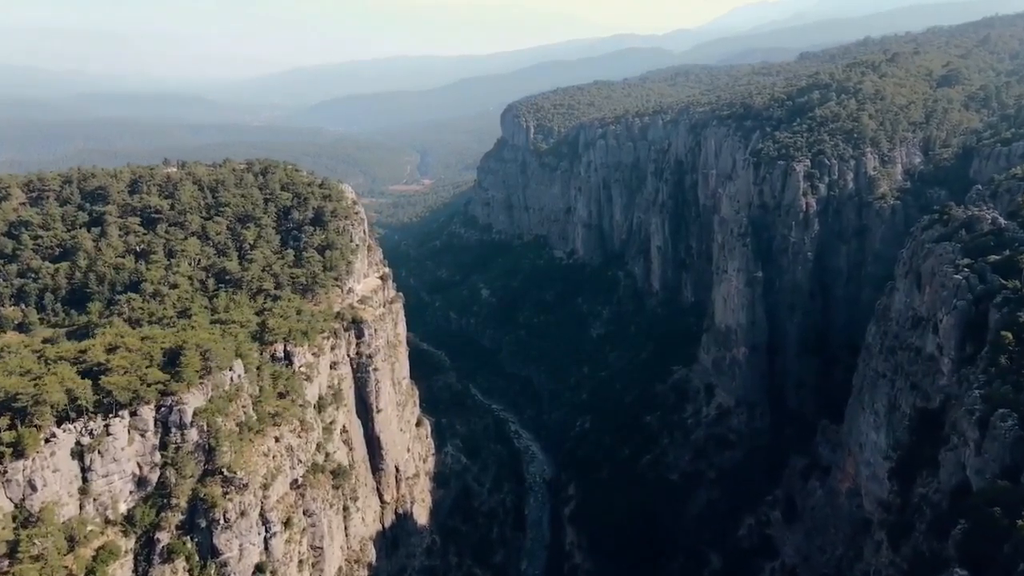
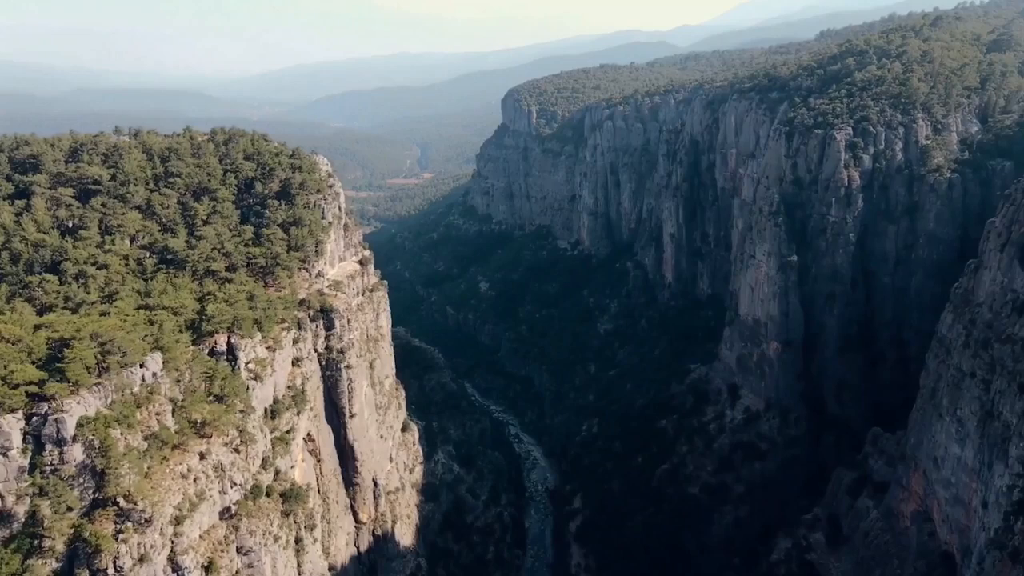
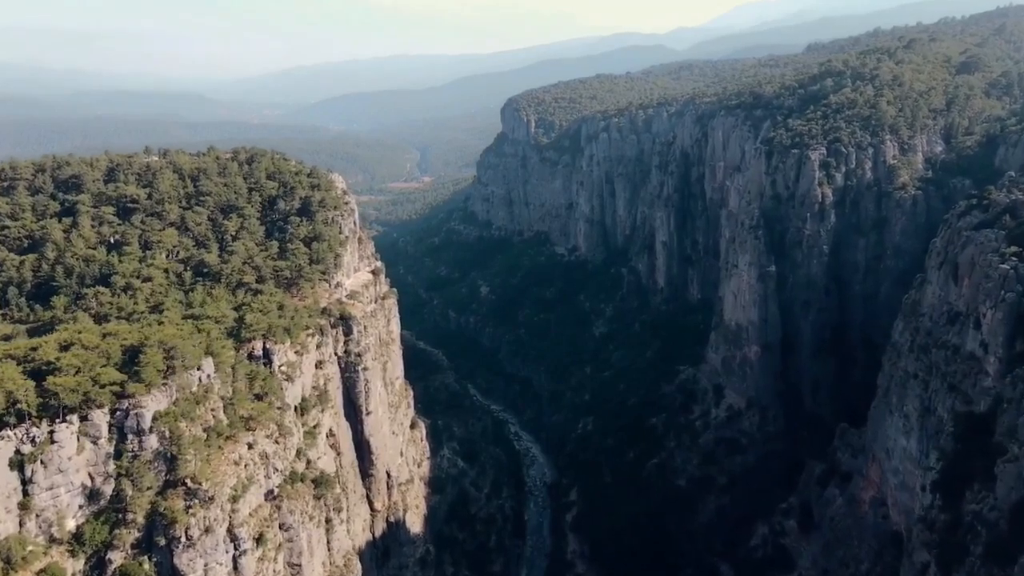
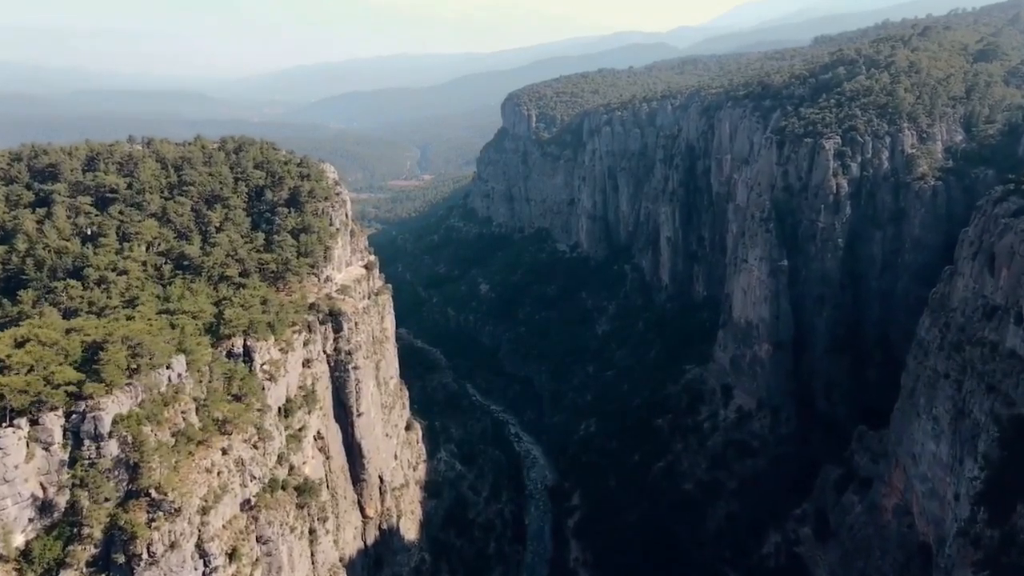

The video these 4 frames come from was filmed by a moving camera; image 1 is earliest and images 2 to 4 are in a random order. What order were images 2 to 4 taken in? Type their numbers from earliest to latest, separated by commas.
3, 4, 2
